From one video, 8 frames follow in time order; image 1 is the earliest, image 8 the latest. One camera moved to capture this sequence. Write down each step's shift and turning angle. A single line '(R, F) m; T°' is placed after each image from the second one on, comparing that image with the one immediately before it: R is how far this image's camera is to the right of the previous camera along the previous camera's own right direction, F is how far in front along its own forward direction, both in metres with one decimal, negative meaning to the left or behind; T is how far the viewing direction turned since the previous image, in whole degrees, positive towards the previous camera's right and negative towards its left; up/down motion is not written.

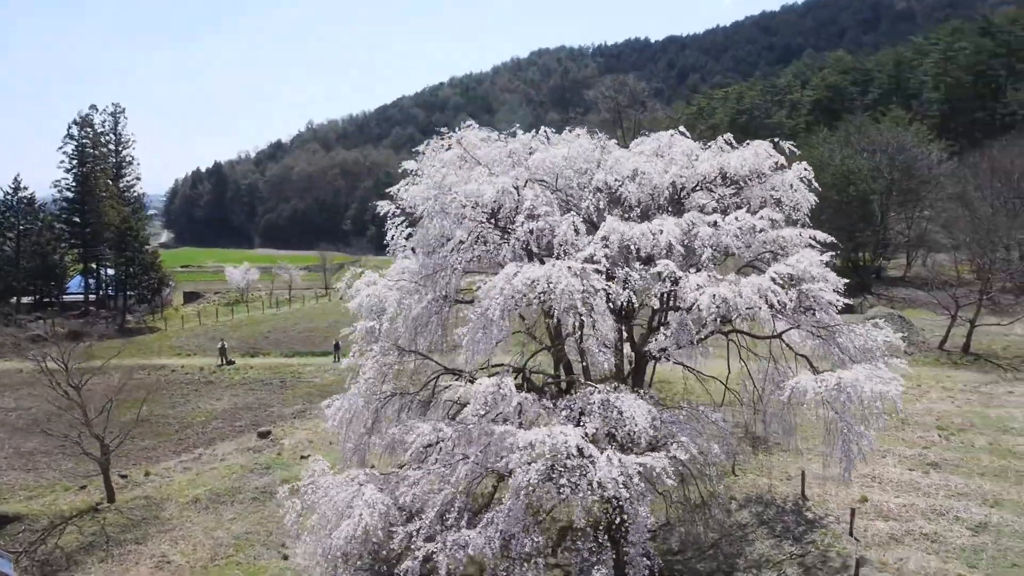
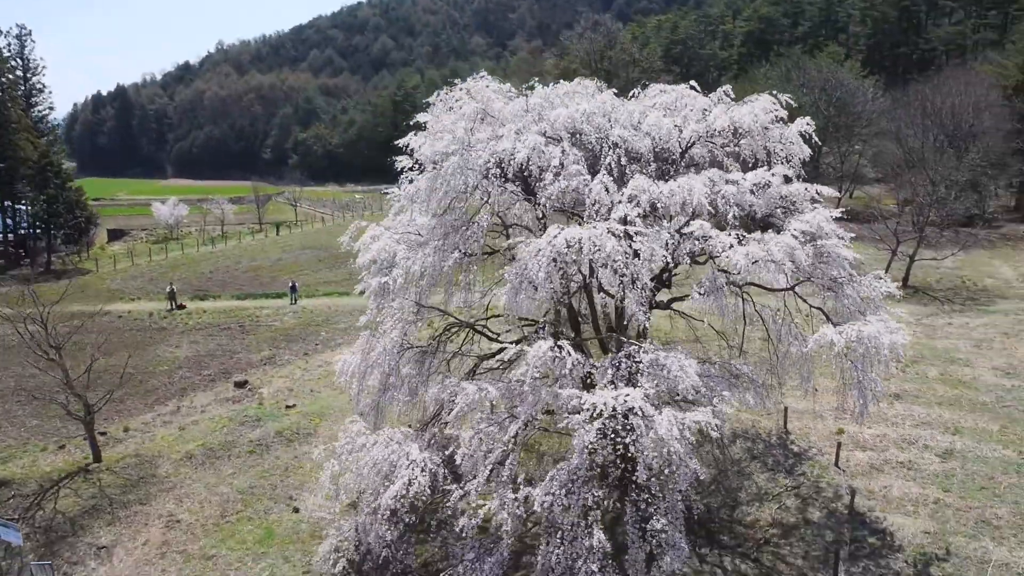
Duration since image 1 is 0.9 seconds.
(-1.5, 0.0) m; +6°
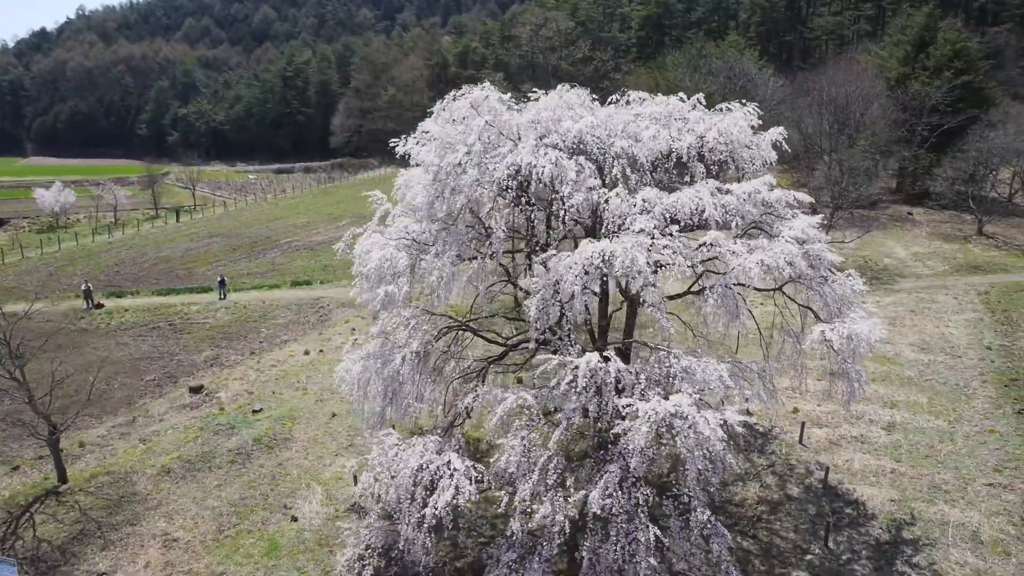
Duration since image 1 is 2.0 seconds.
(-1.9, -0.2) m; +9°
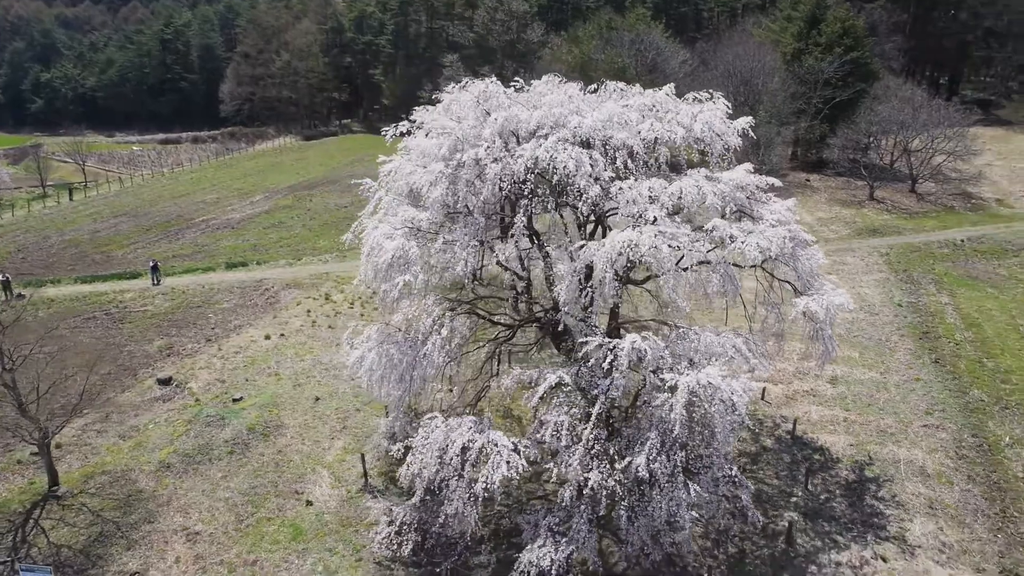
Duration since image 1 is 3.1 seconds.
(-2.1, -0.6) m; +8°
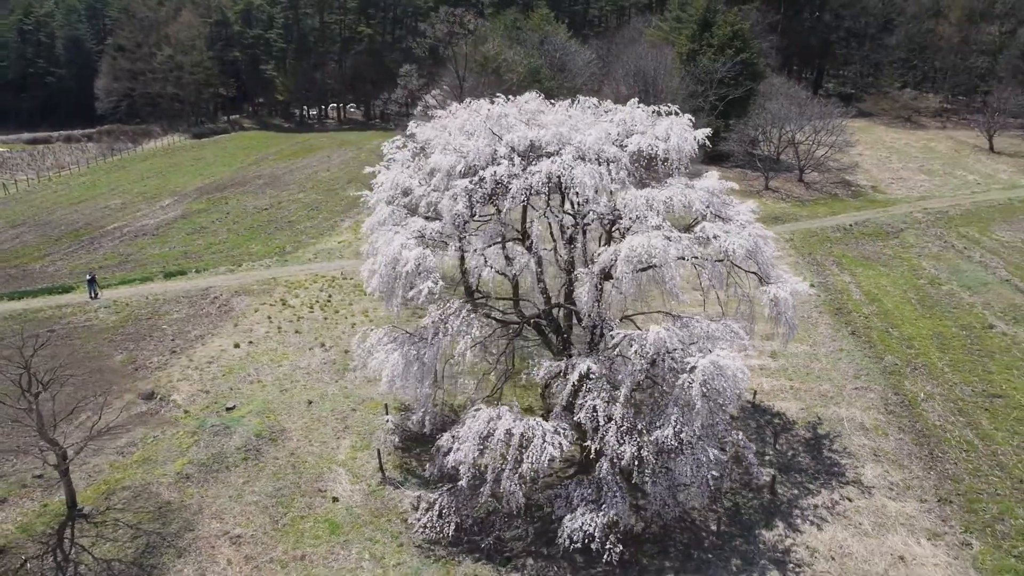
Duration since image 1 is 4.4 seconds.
(-2.4, -1.2) m; +9°
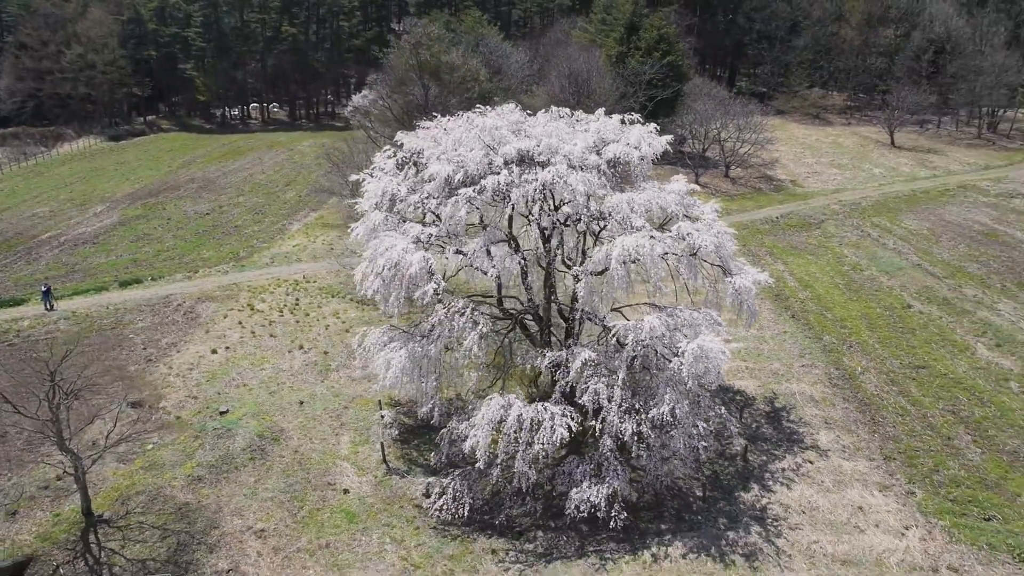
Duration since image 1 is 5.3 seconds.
(-1.6, -1.1) m; +6°
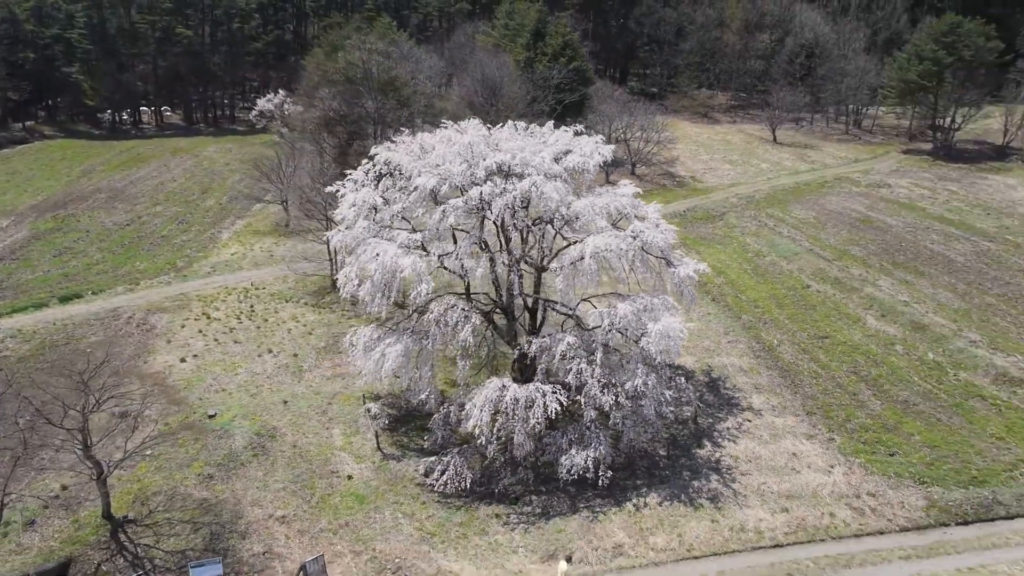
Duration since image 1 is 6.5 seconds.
(-2.0, -1.8) m; +8°
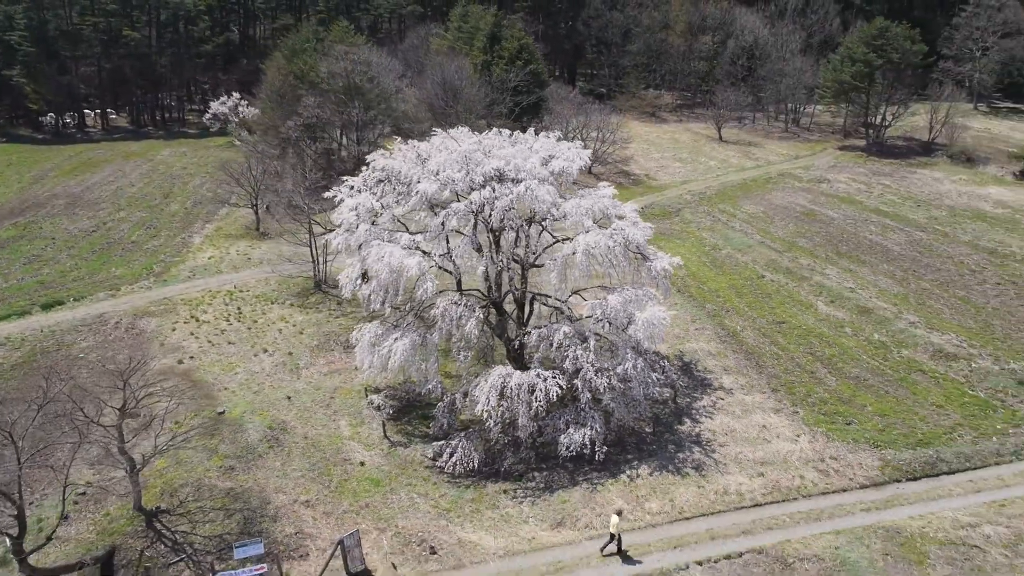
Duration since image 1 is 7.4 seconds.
(-1.3, -1.4) m; +4°
